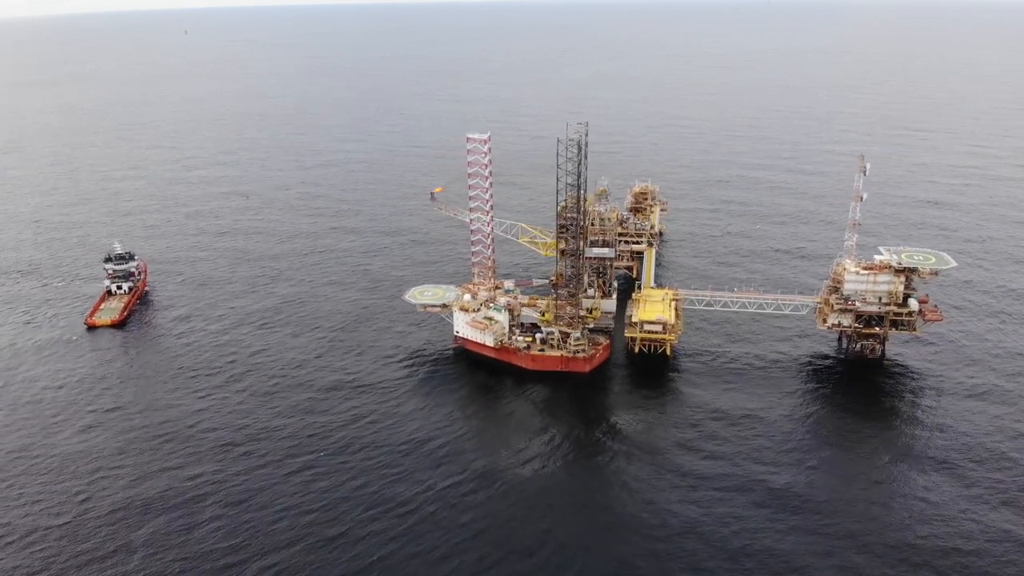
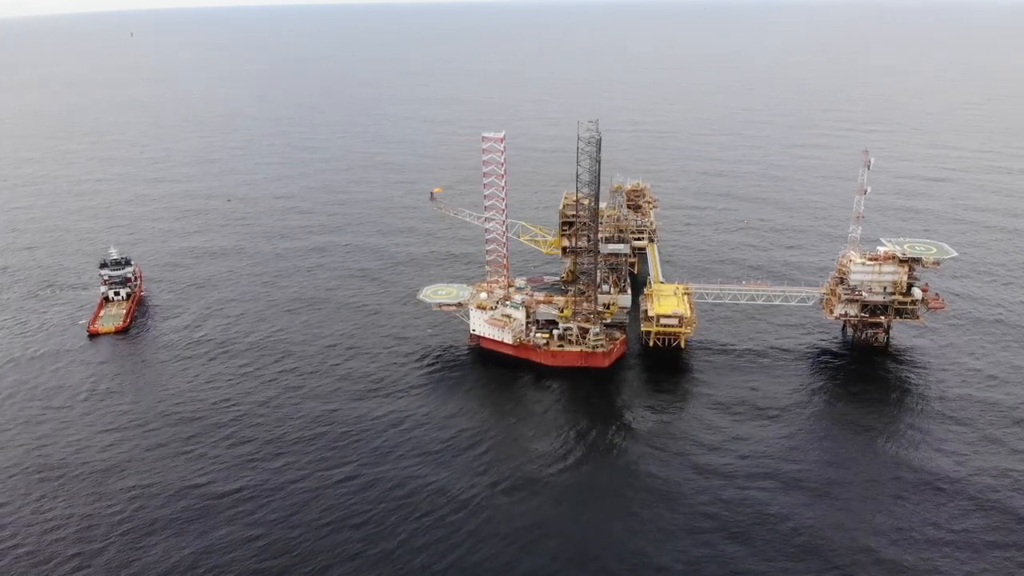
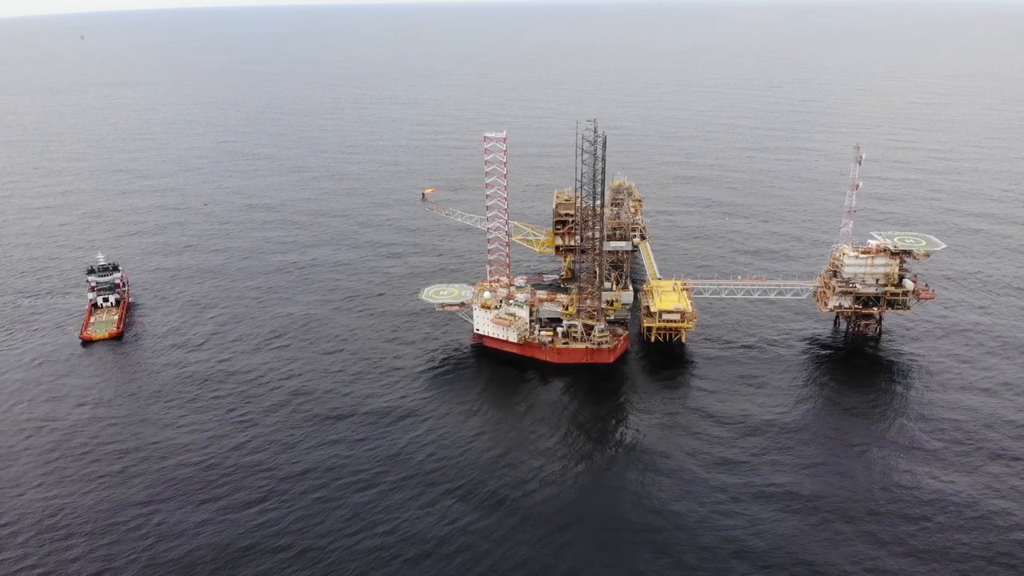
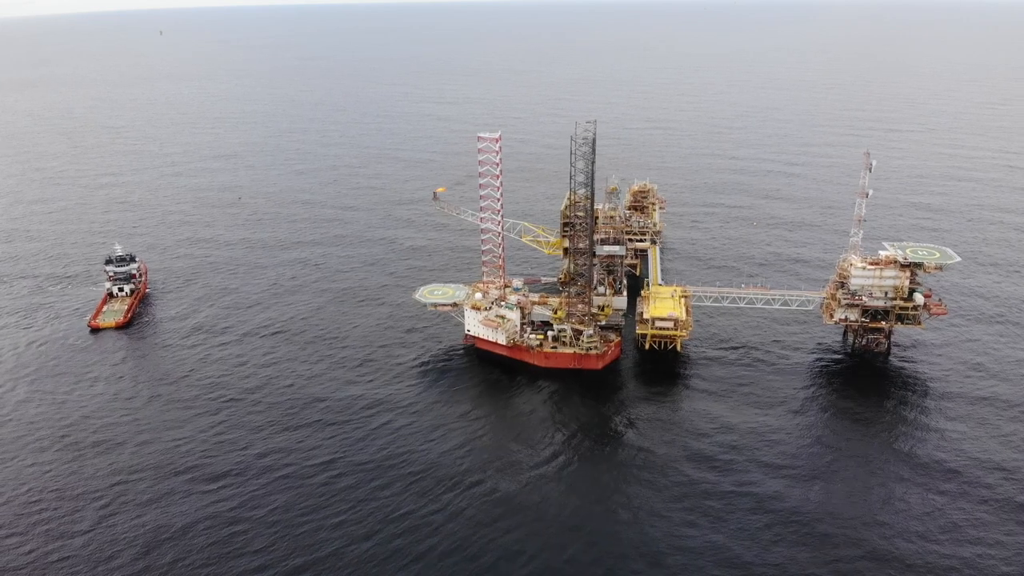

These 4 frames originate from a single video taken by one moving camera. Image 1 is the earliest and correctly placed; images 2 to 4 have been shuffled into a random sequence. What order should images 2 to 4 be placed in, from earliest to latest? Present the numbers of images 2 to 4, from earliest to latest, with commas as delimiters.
4, 2, 3
